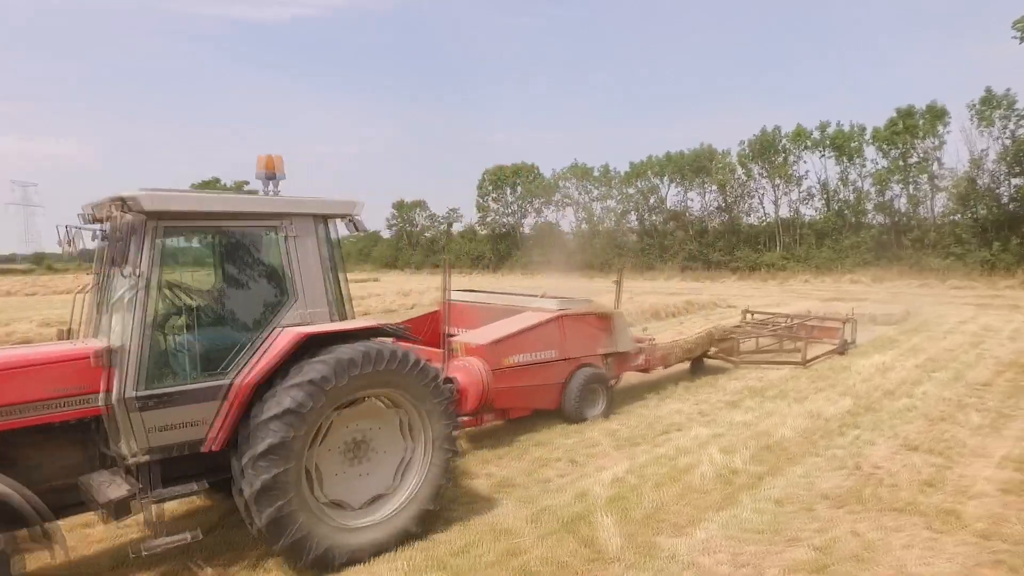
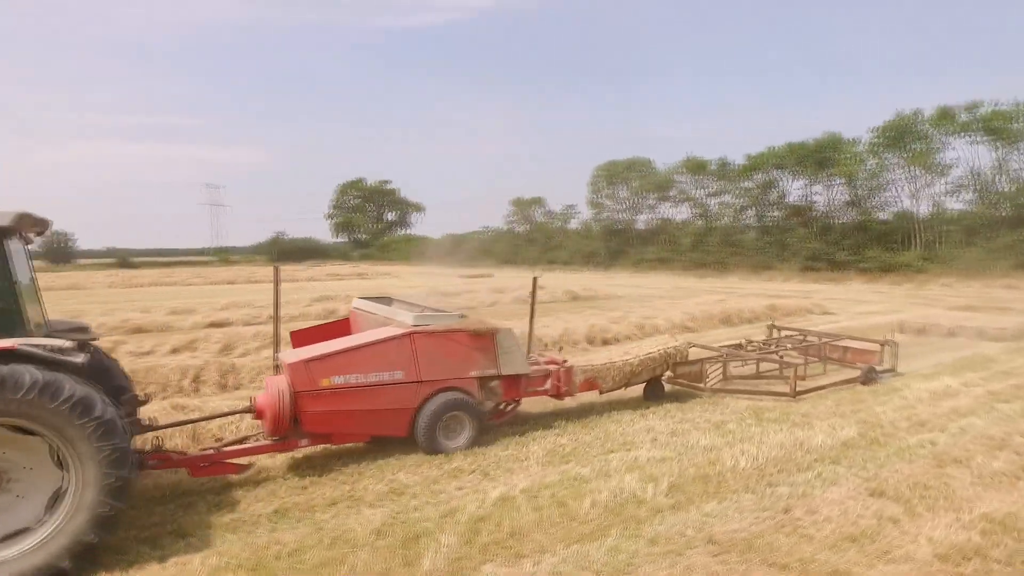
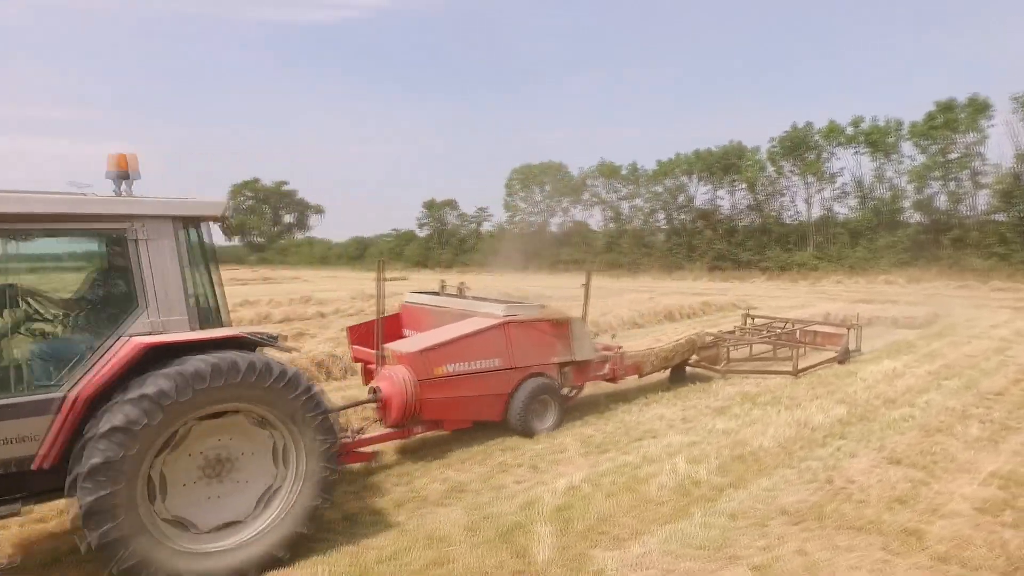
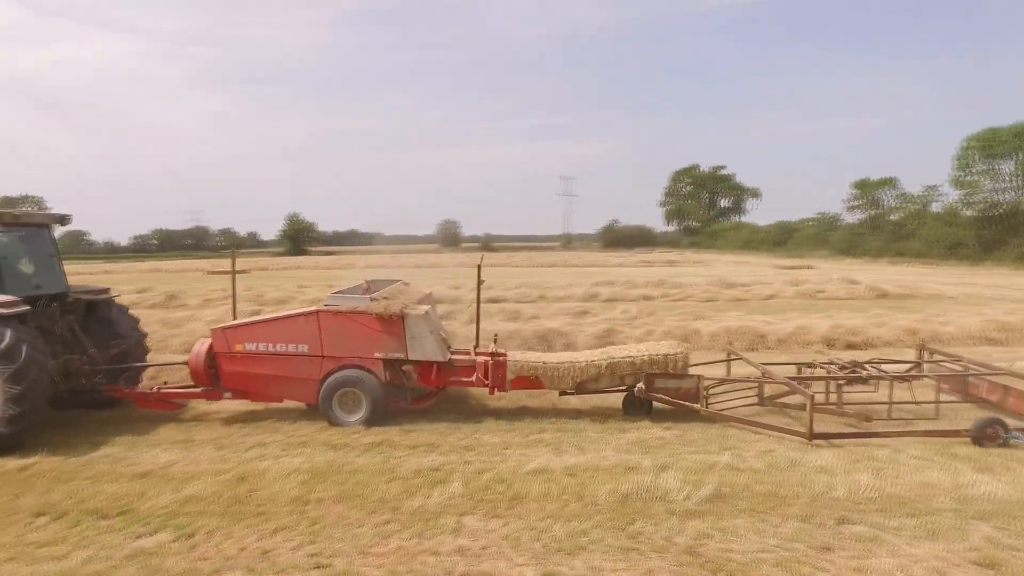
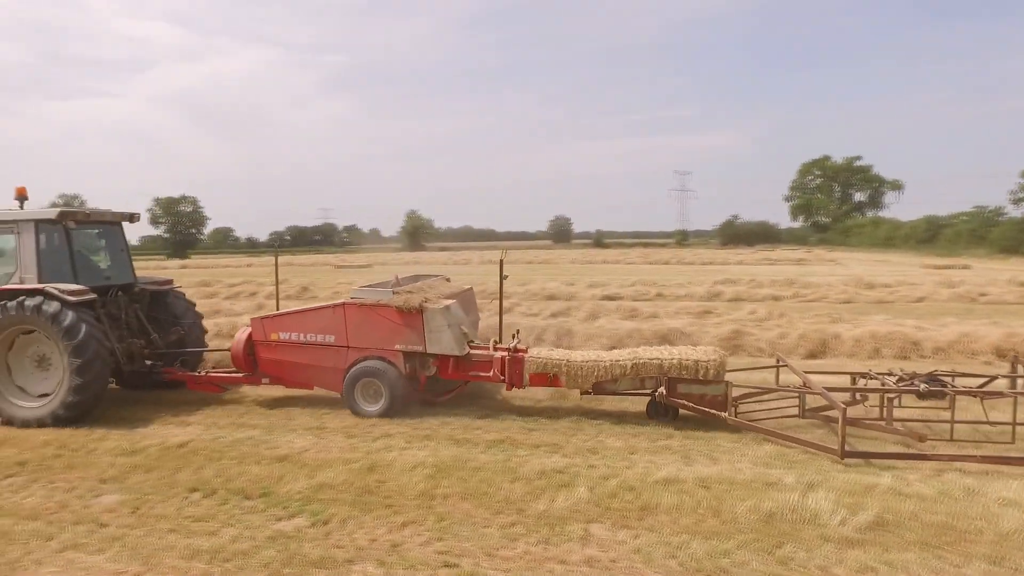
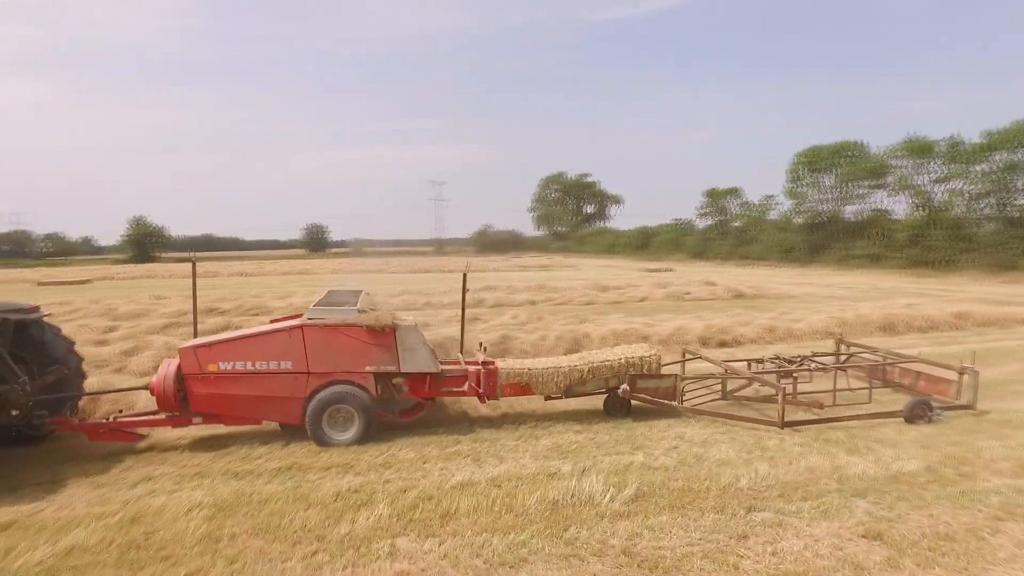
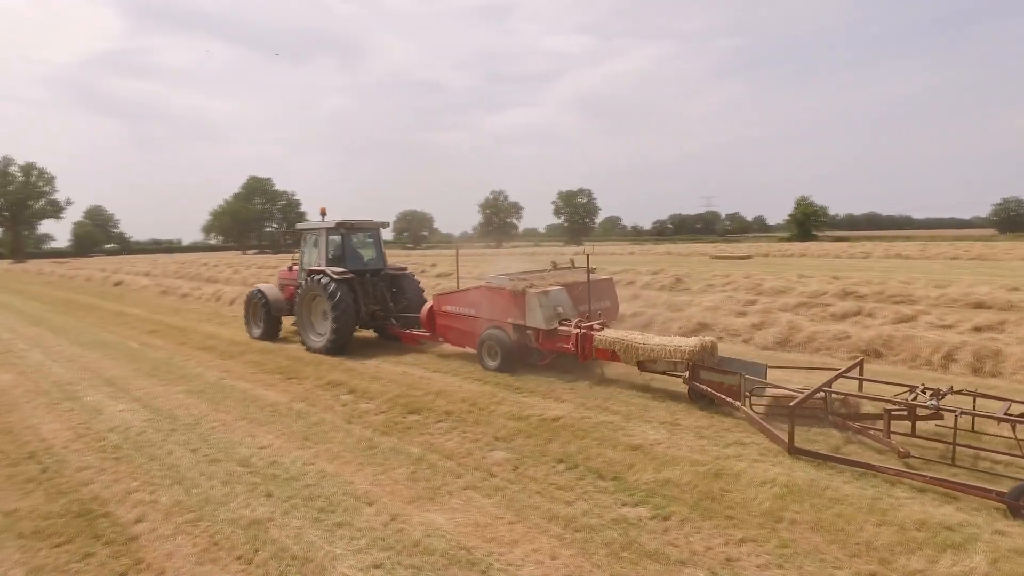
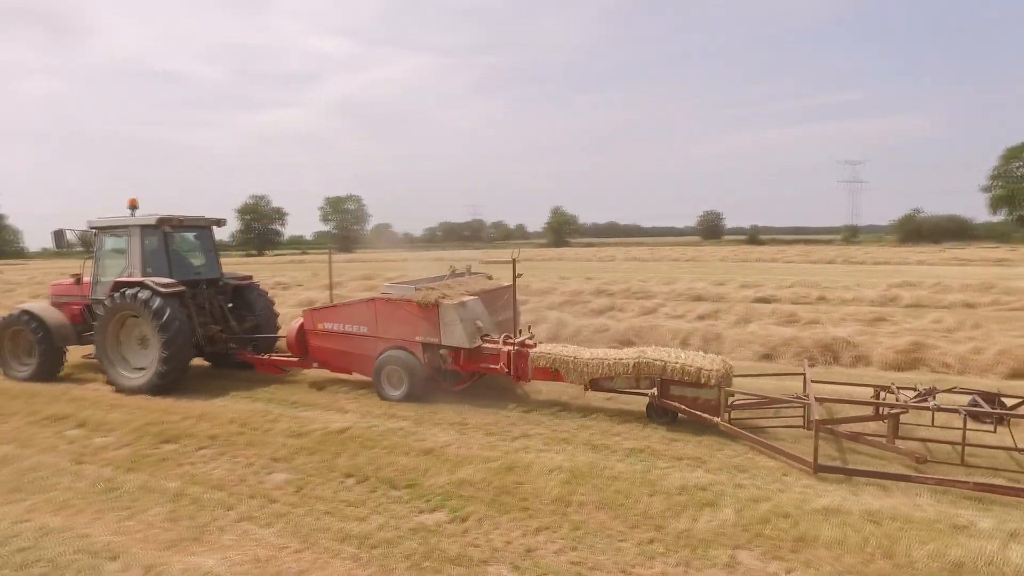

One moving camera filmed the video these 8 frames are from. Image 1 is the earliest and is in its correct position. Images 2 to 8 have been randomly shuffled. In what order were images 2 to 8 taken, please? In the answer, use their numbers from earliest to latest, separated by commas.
3, 2, 6, 4, 5, 8, 7
